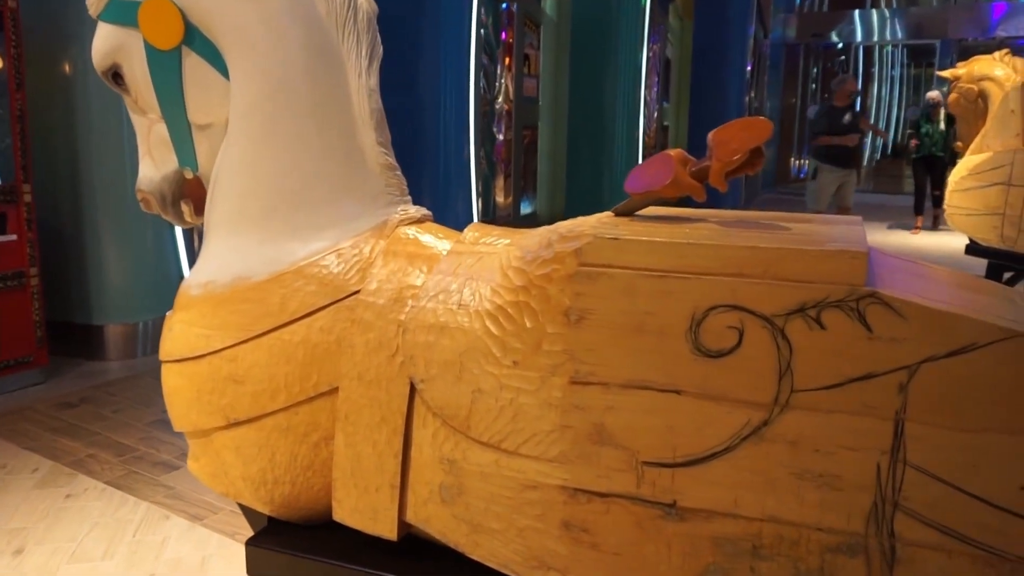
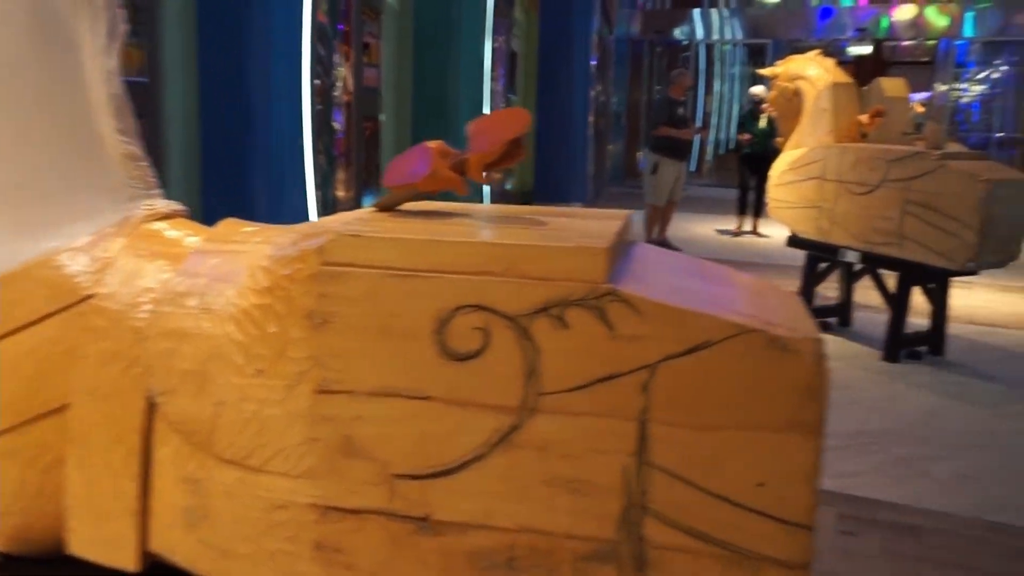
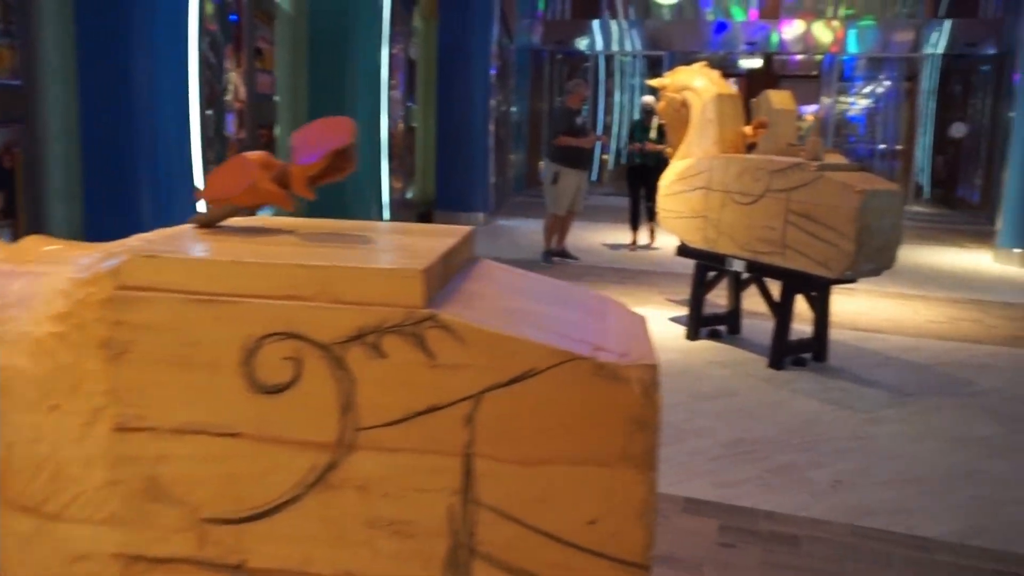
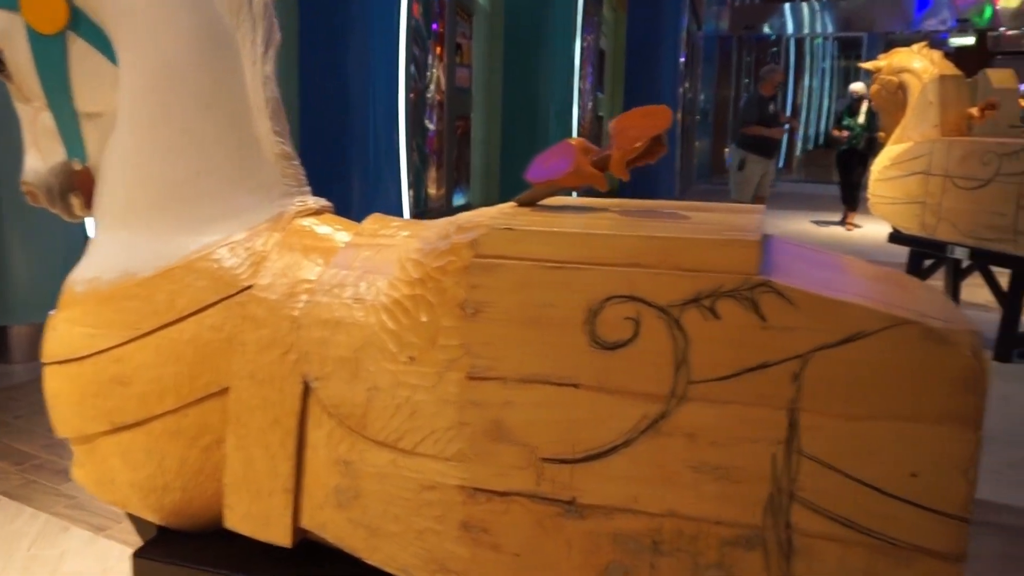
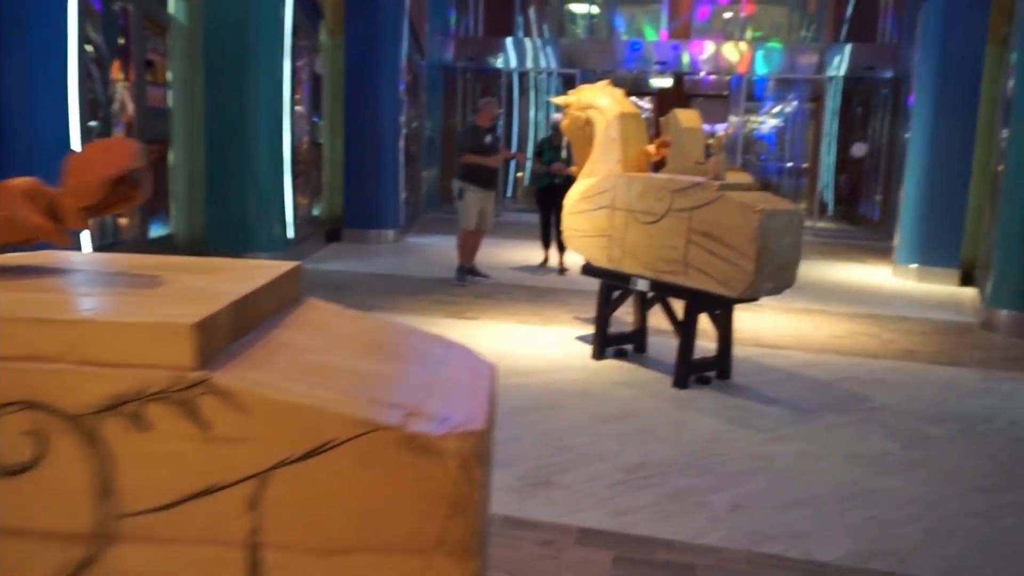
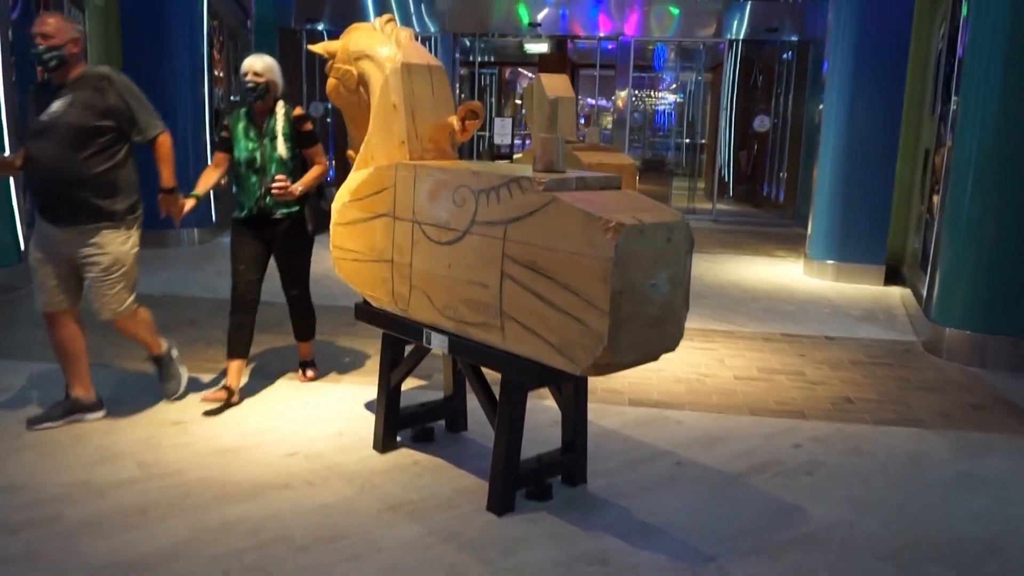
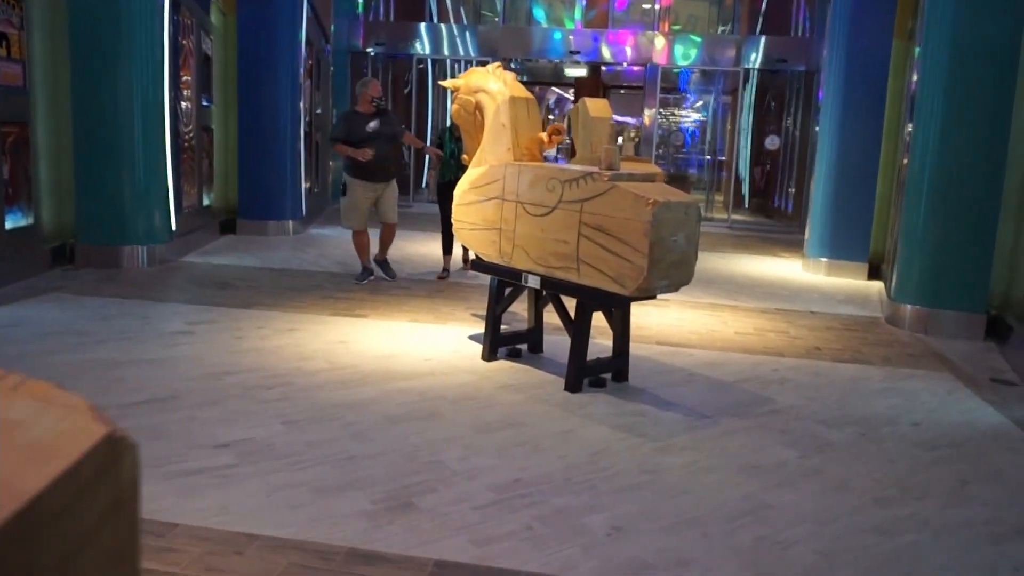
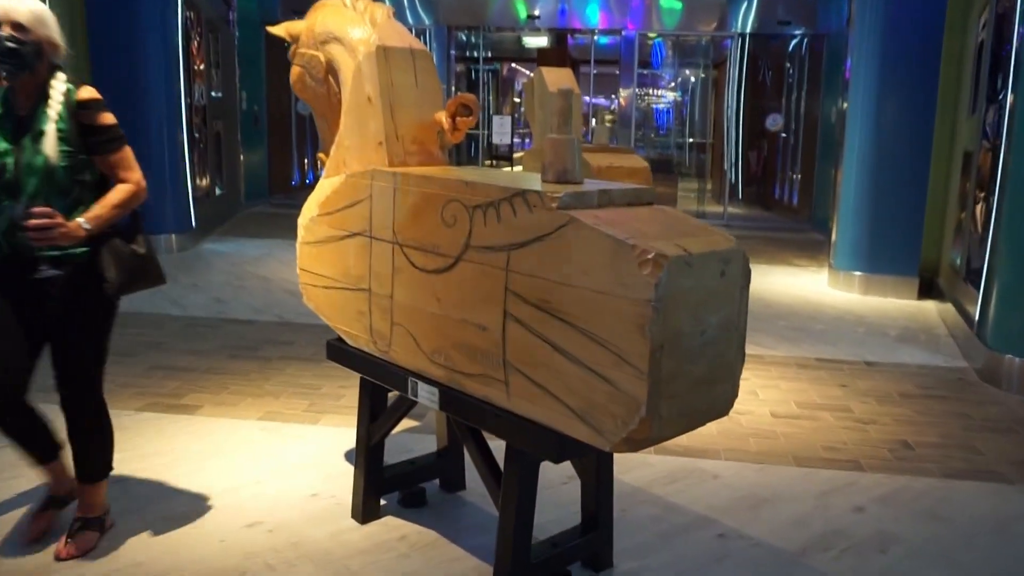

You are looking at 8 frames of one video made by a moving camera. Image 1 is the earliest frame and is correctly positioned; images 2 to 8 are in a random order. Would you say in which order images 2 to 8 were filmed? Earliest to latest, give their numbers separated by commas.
4, 2, 3, 5, 7, 6, 8
